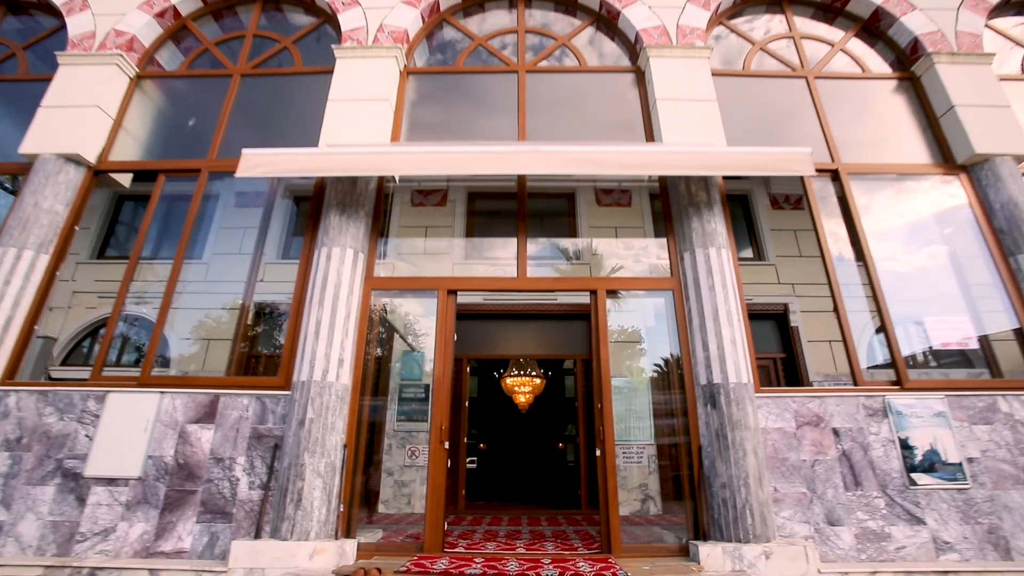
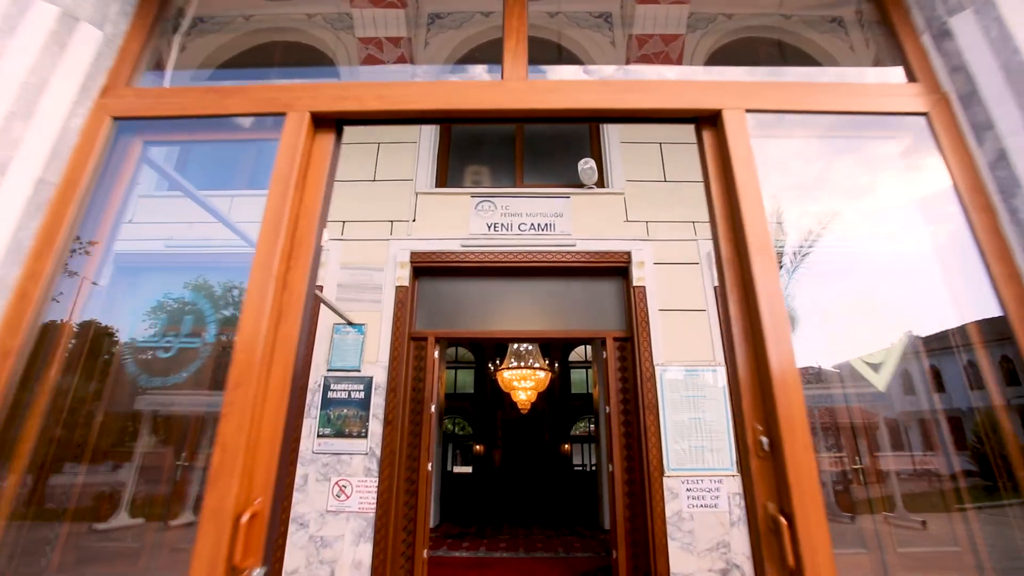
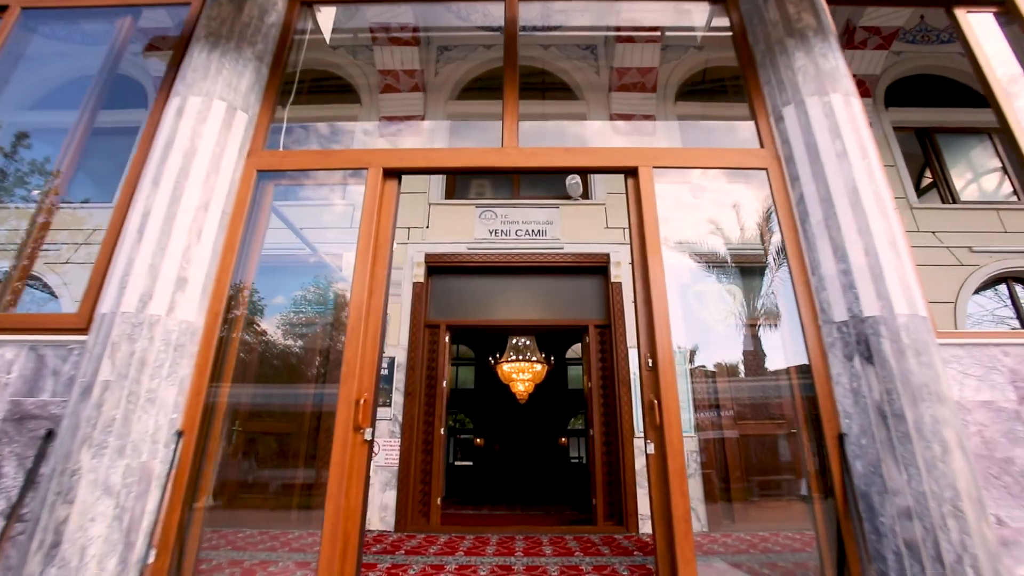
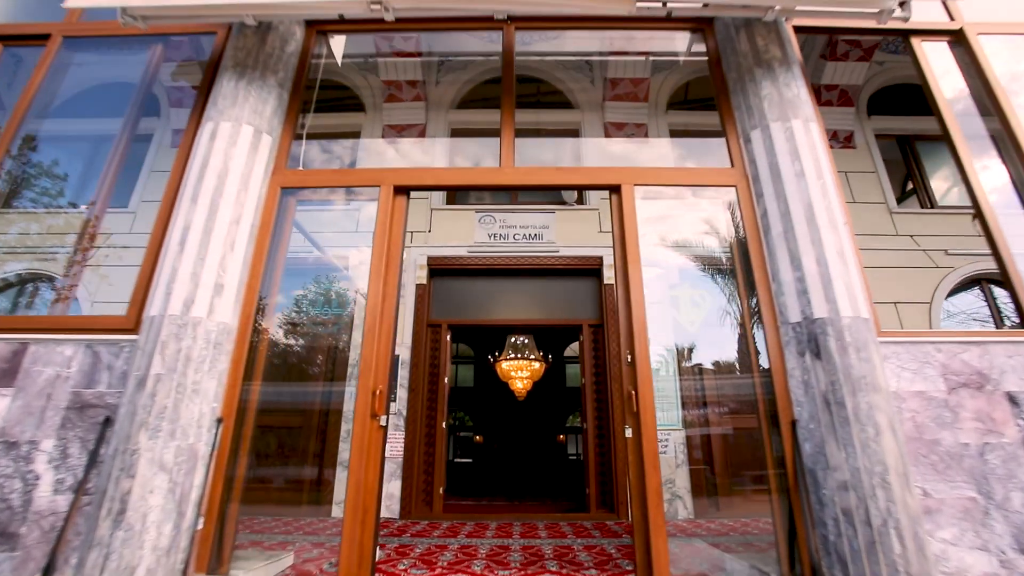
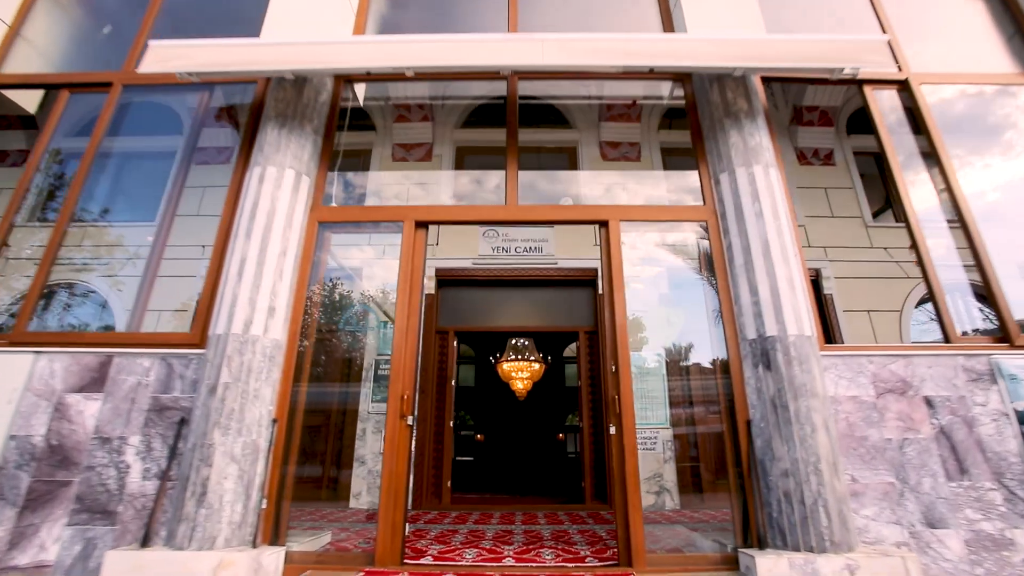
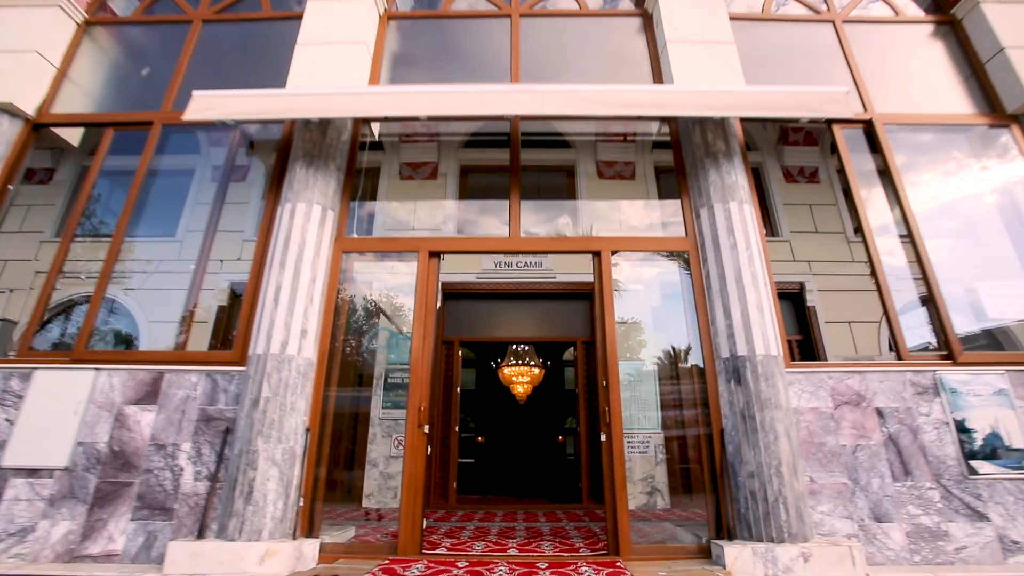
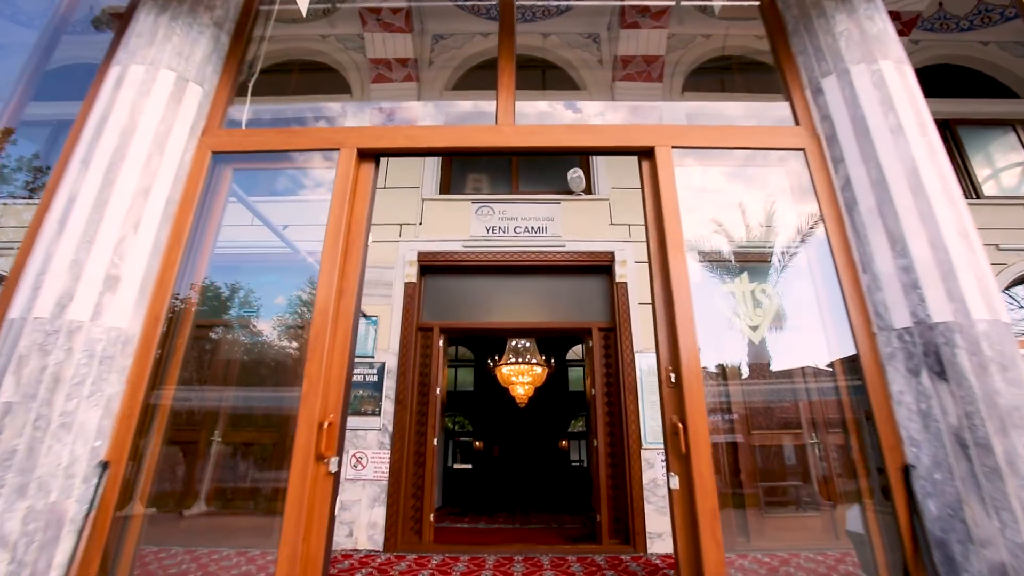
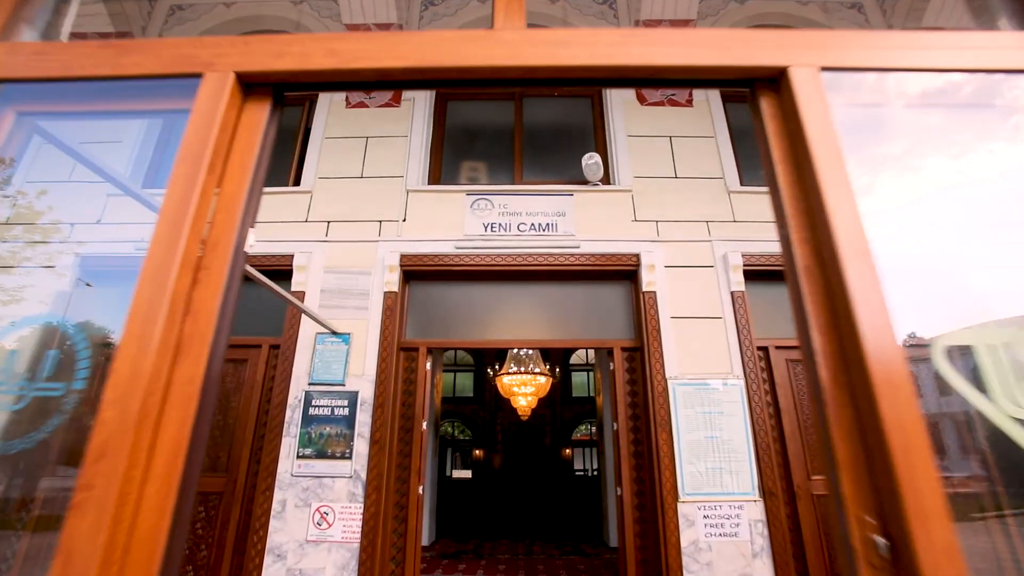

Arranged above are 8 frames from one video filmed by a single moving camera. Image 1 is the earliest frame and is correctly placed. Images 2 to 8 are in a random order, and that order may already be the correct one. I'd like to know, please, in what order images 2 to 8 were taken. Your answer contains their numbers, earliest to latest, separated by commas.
6, 5, 4, 3, 7, 2, 8
